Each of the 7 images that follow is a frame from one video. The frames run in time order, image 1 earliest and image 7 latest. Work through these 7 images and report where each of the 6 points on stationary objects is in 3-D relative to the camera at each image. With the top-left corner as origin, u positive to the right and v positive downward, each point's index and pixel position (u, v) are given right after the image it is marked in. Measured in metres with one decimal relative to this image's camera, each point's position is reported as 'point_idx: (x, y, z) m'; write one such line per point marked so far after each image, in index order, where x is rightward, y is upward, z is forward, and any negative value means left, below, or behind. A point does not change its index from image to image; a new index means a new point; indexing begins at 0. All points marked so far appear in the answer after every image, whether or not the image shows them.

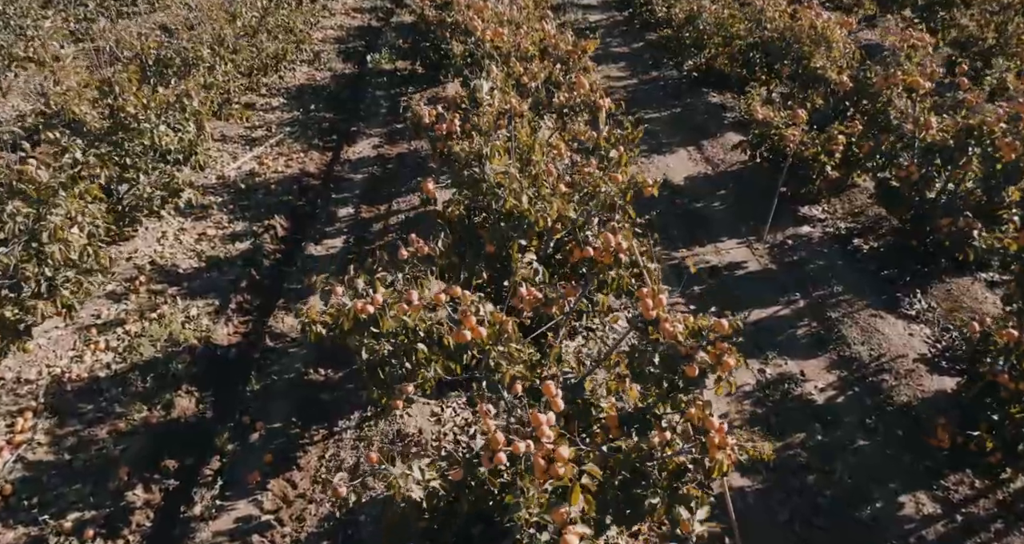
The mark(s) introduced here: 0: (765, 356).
0: (+2.0, -0.7, +8.3) m
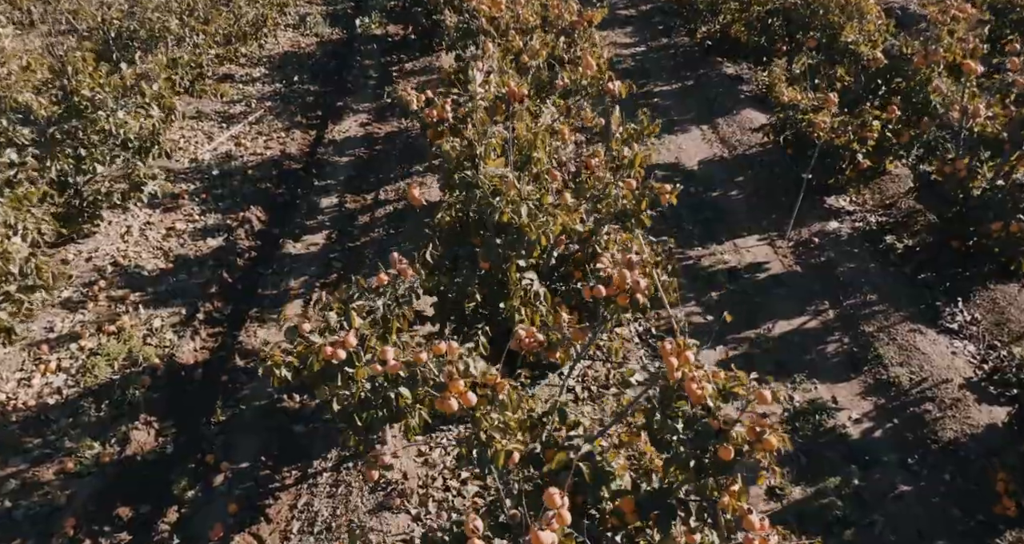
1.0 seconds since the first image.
0: (+2.0, -0.8, +7.4) m
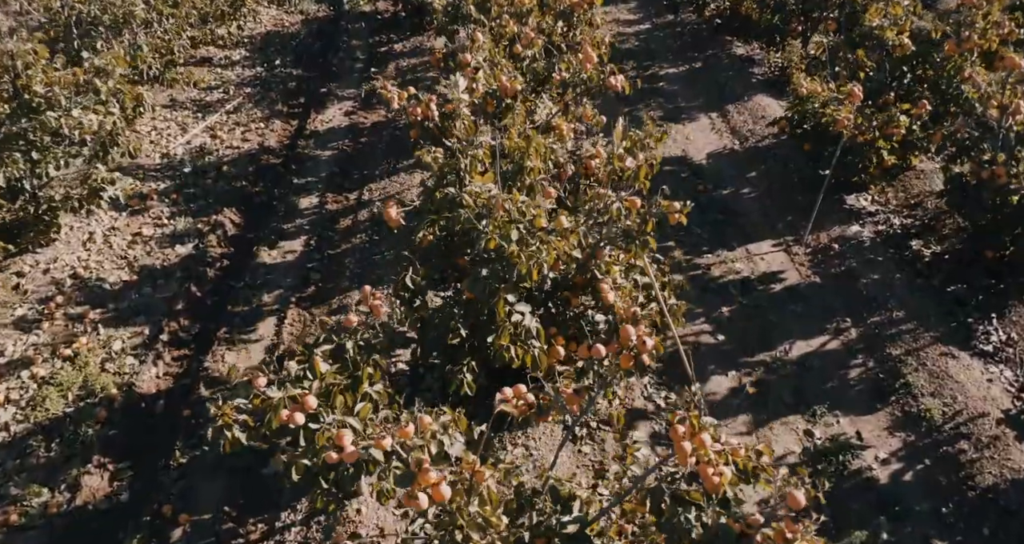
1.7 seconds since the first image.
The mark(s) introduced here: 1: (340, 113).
0: (+2.0, -0.9, +6.7) m
1: (-1.8, +1.7, +10.9) m
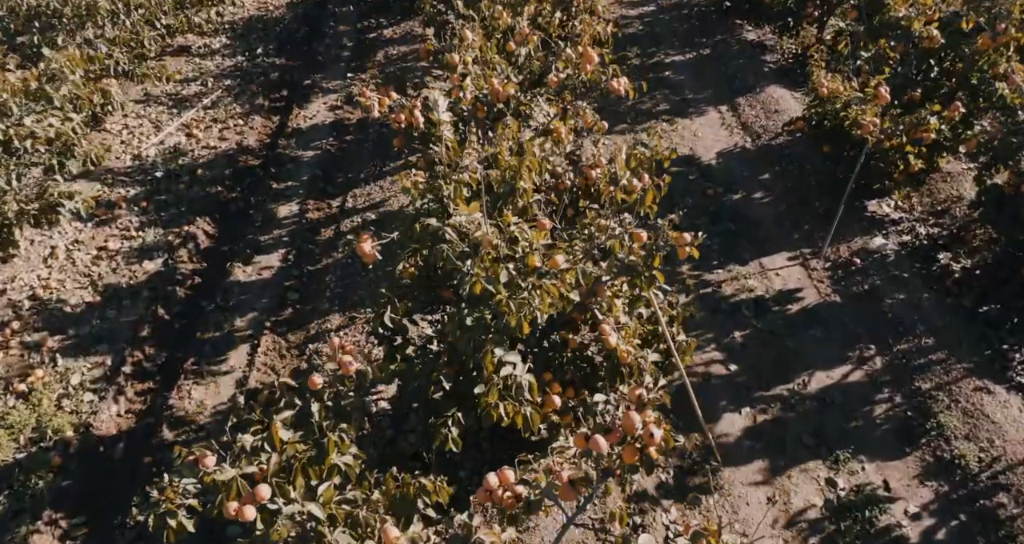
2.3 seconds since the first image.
0: (+1.9, -1.1, +6.1) m
1: (-1.9, +1.6, +10.2) m
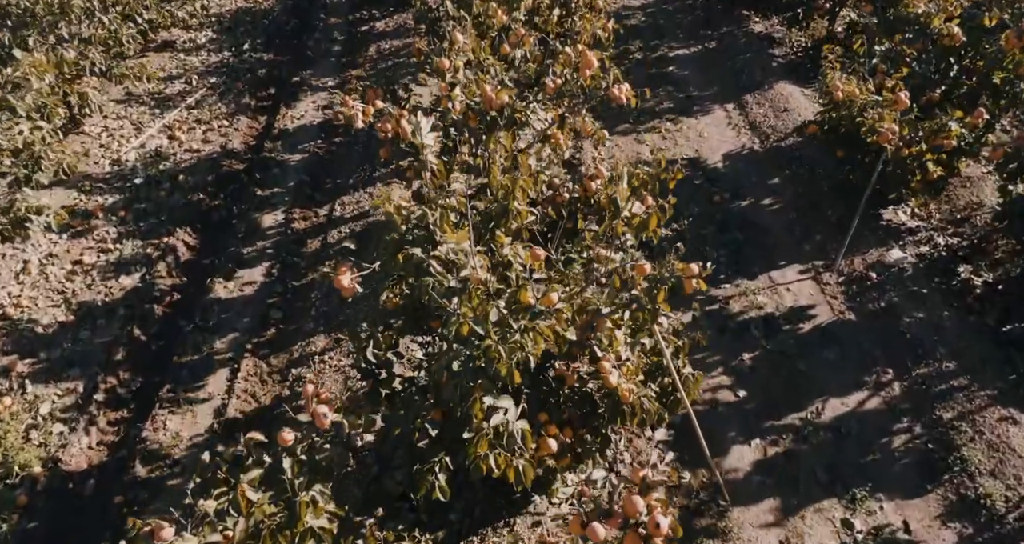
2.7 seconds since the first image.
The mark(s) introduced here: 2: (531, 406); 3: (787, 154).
0: (+1.9, -1.2, +5.7) m
1: (-1.9, +1.6, +9.8) m
2: (+0.1, -0.7, +5.2) m
3: (+2.3, +1.0, +8.6) m
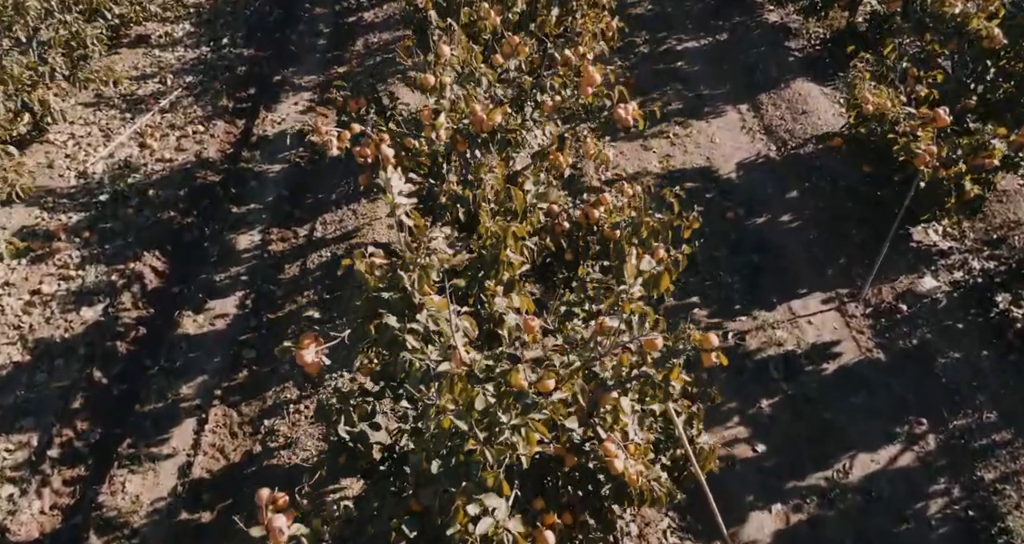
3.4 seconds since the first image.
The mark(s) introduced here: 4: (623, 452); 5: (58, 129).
0: (+1.9, -1.5, +5.1) m
1: (-1.9, +1.4, +9.1) m
2: (+0.1, -1.0, +4.6) m
3: (+2.3, +0.8, +7.9) m
4: (+0.5, -0.8, +4.4) m
5: (-3.8, +1.2, +8.6) m
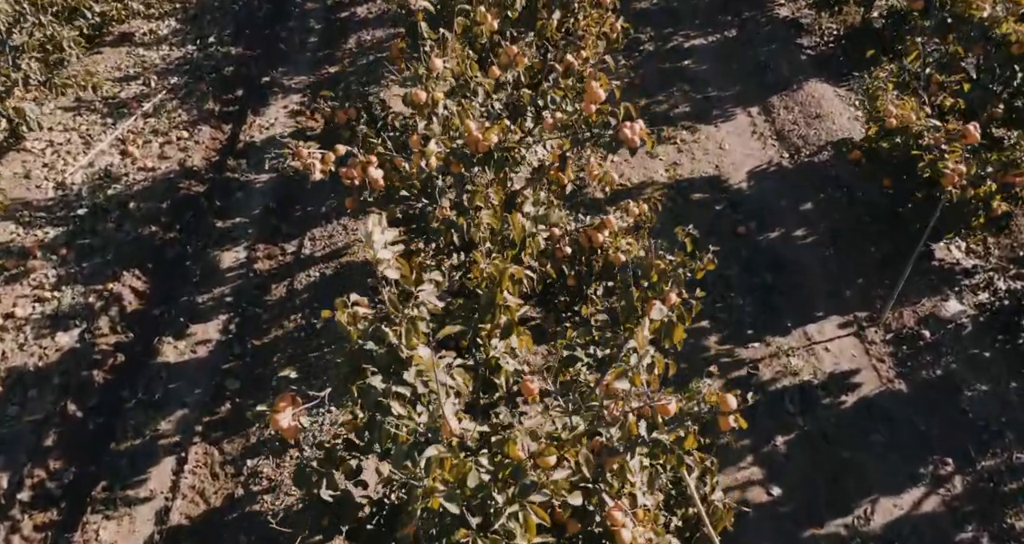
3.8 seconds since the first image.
0: (+1.8, -1.7, +4.8) m
1: (-1.9, +1.3, +8.7) m
2: (0.0, -1.2, +4.3) m
3: (+2.3, +0.7, +7.5) m
4: (+0.5, -1.0, +4.0) m
5: (-3.8, +1.1, +8.2) m
